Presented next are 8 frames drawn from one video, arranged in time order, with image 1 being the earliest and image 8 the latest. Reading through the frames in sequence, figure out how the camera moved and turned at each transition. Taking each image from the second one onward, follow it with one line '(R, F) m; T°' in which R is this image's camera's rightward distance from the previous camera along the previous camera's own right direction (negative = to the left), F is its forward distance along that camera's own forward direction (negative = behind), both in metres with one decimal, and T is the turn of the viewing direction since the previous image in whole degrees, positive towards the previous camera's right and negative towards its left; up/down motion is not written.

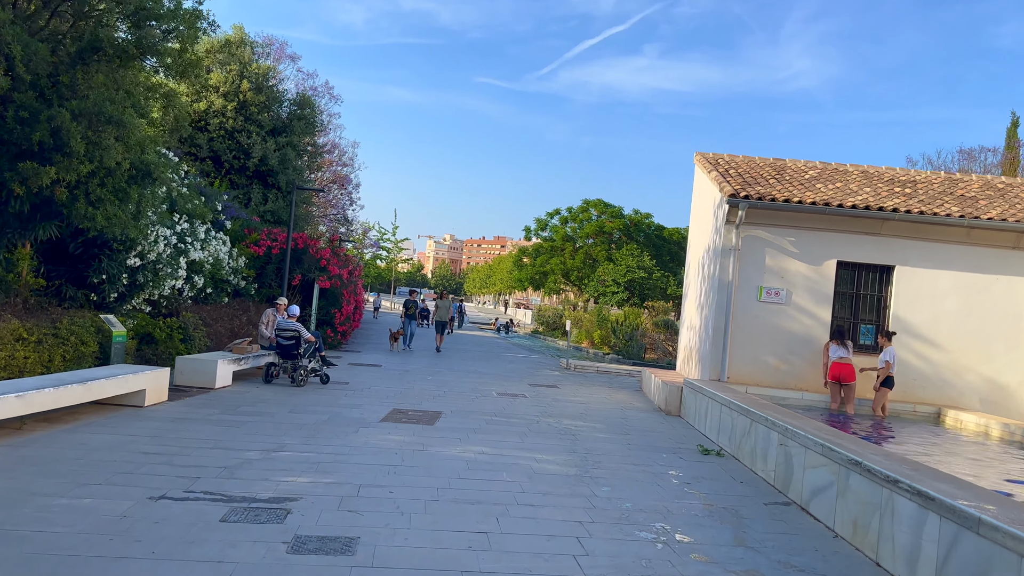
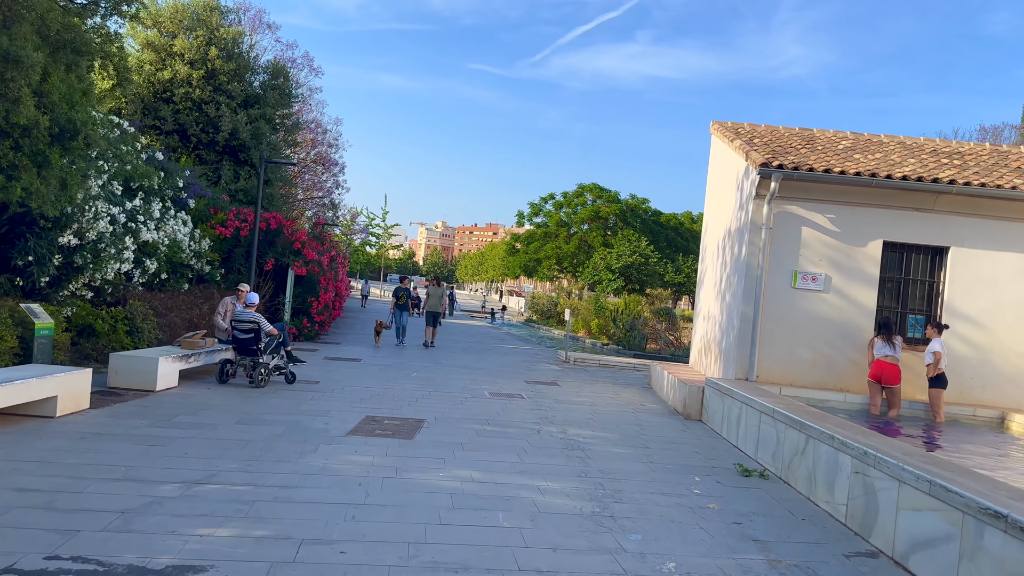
(0.0, +1.6) m; +1°
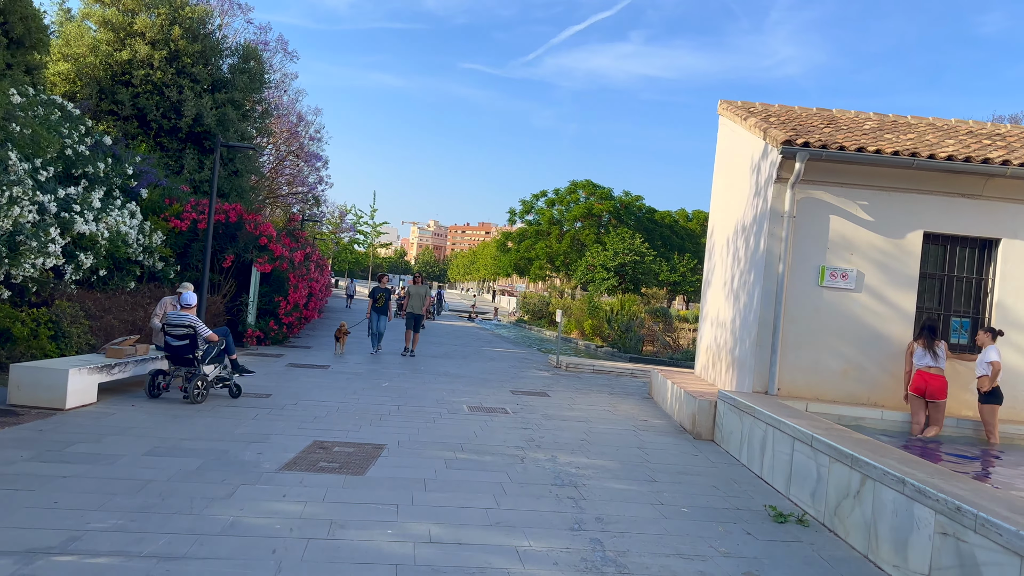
(+0.1, +1.4) m; +1°
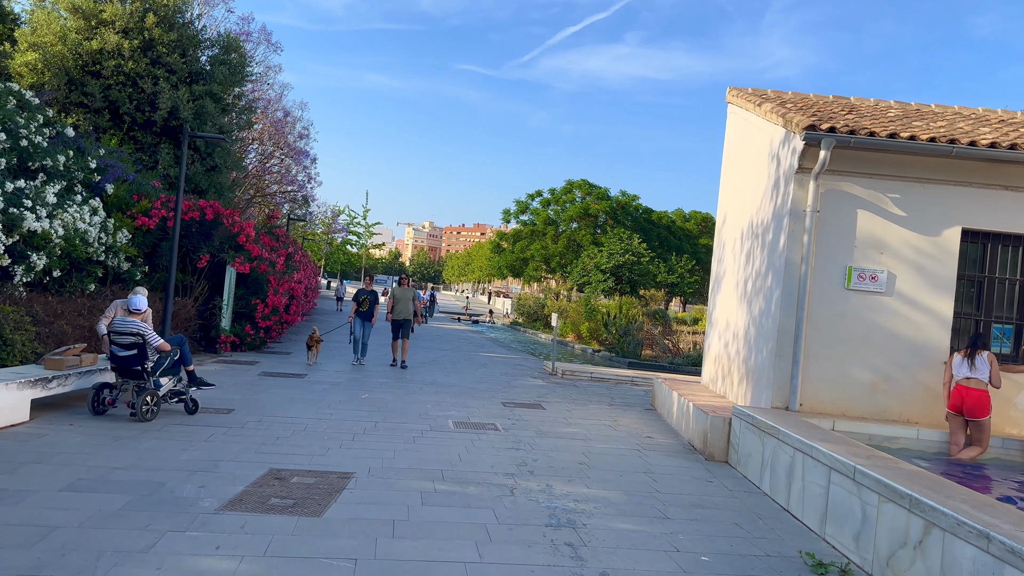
(+0.1, +0.9) m; 0°
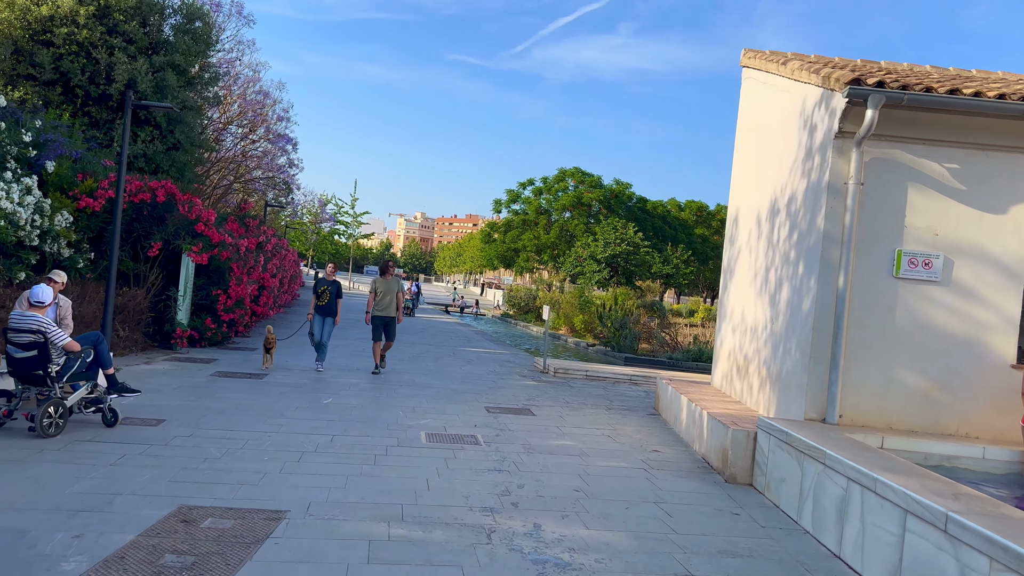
(+0.1, +1.3) m; +1°
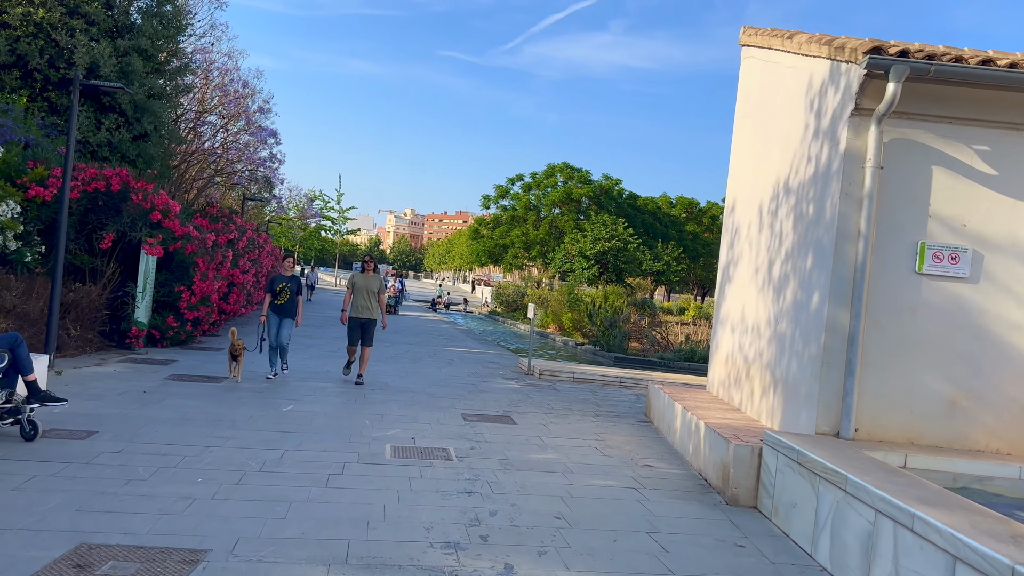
(+0.1, +0.8) m; +1°
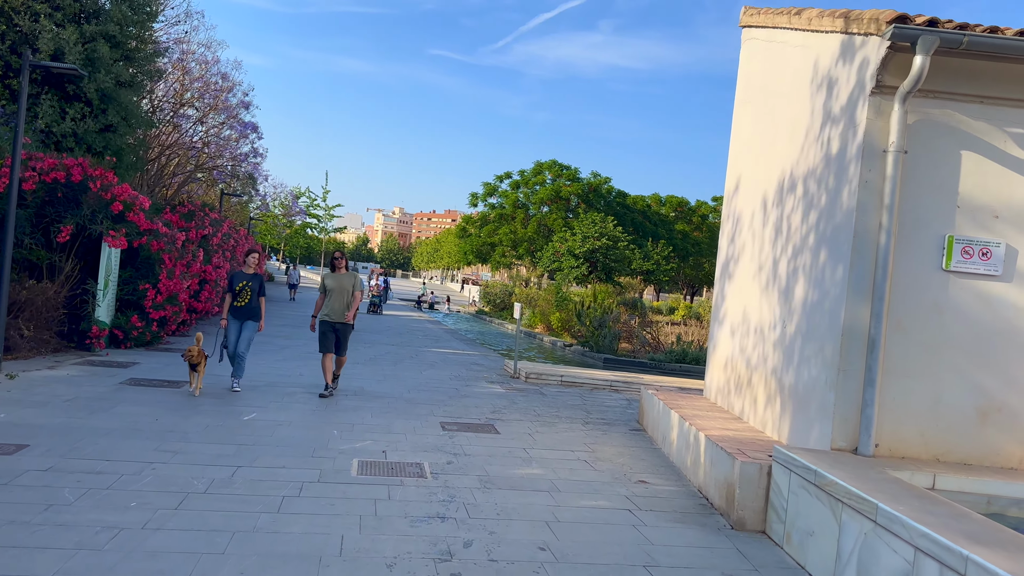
(+0.1, +0.6) m; +1°
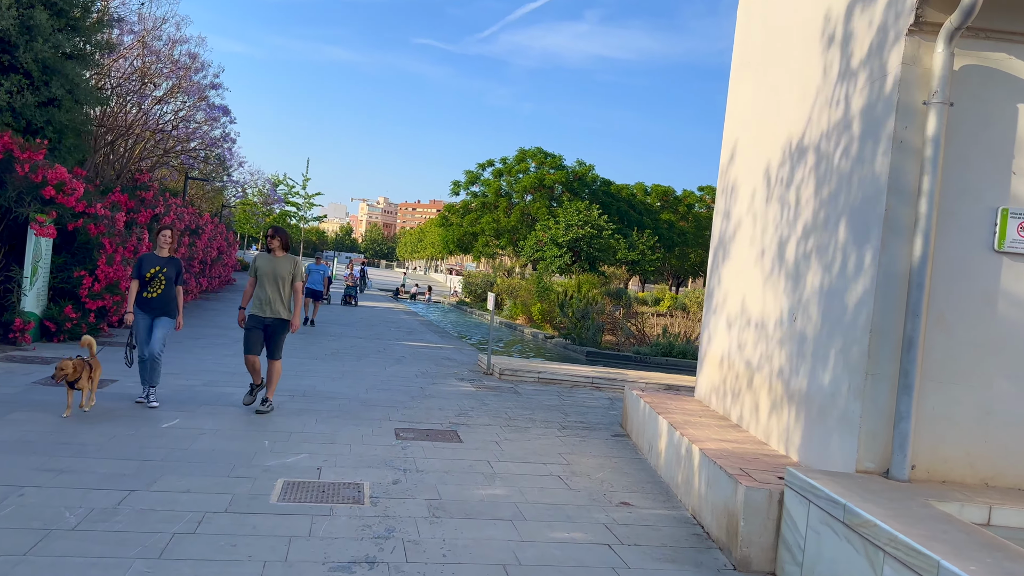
(+0.2, +1.0) m; +1°
